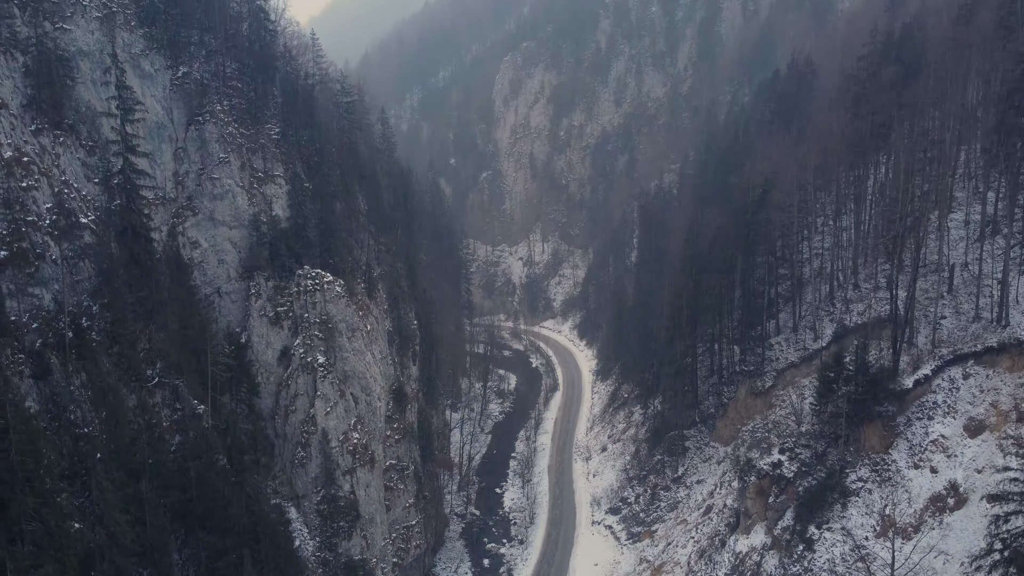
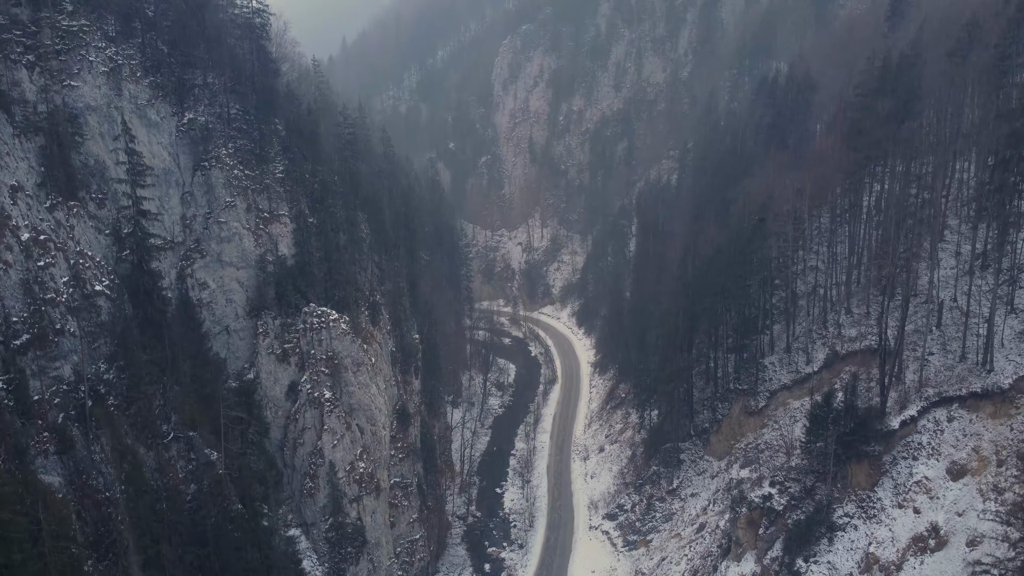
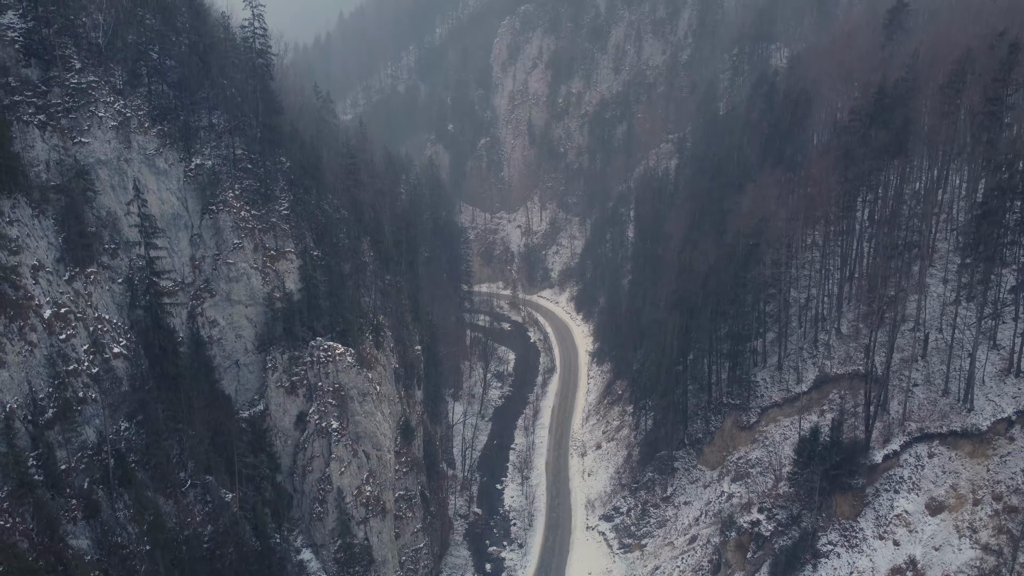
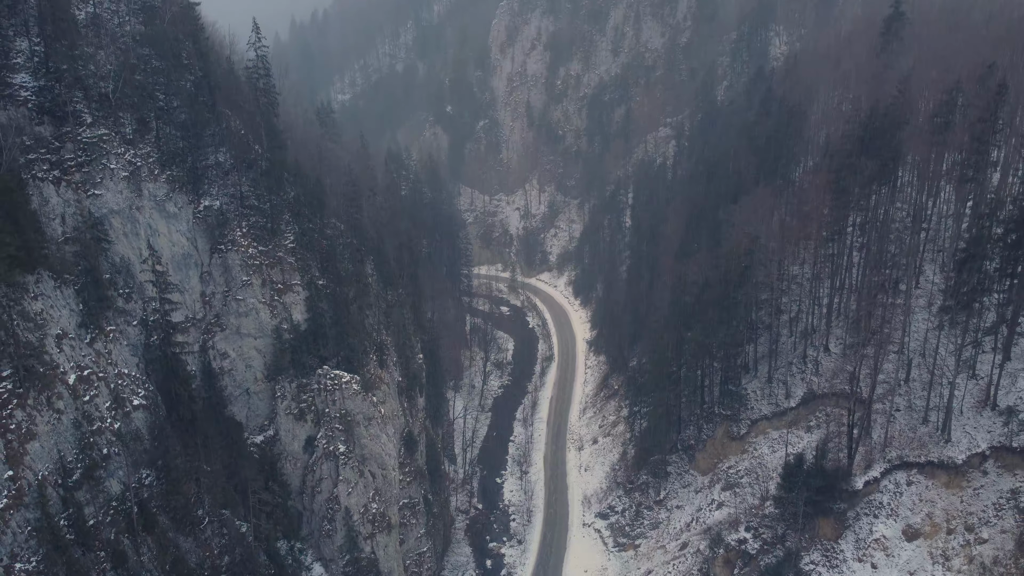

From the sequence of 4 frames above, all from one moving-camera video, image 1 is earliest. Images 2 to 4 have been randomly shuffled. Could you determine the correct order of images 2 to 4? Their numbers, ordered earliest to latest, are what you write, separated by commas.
2, 3, 4
